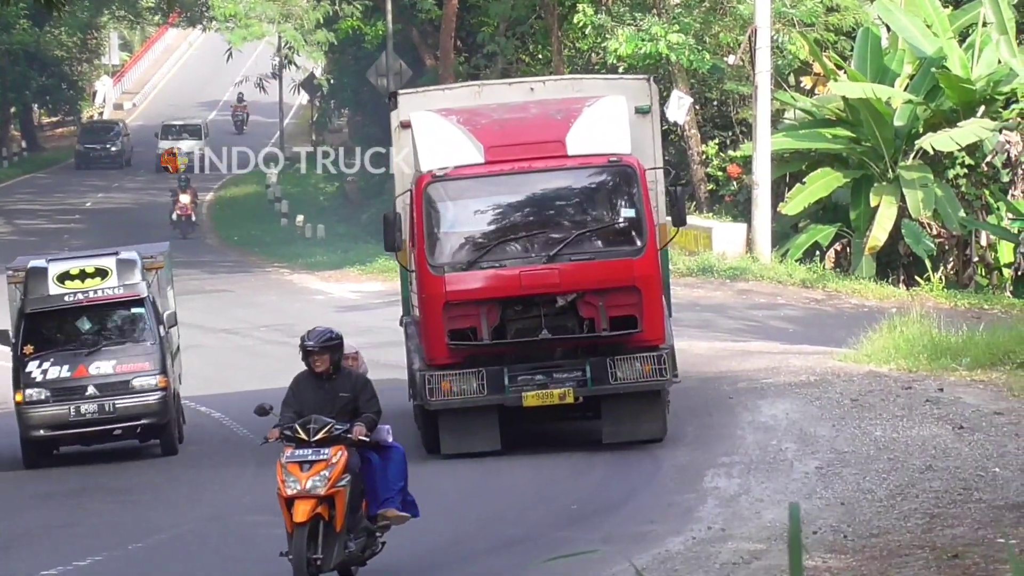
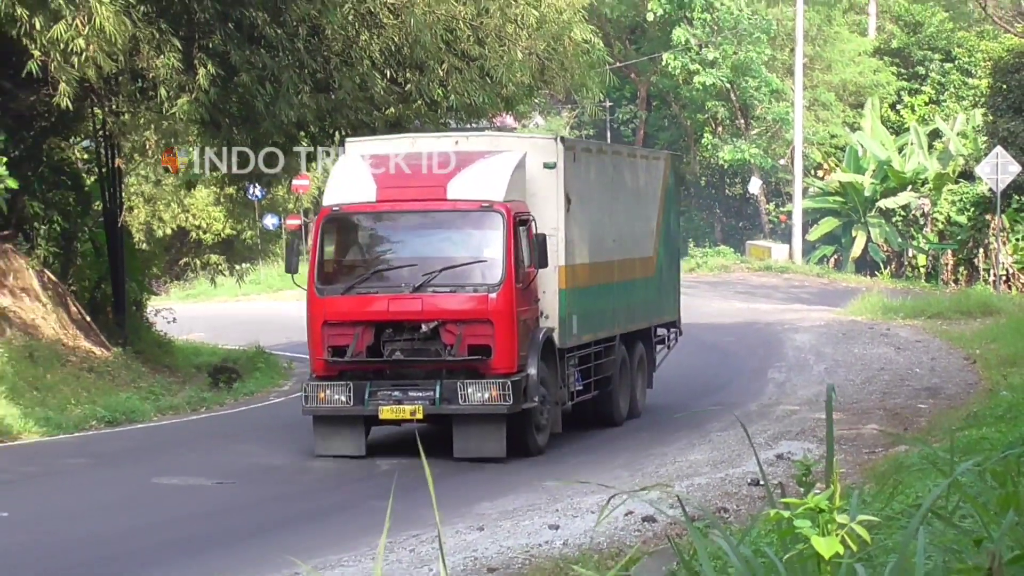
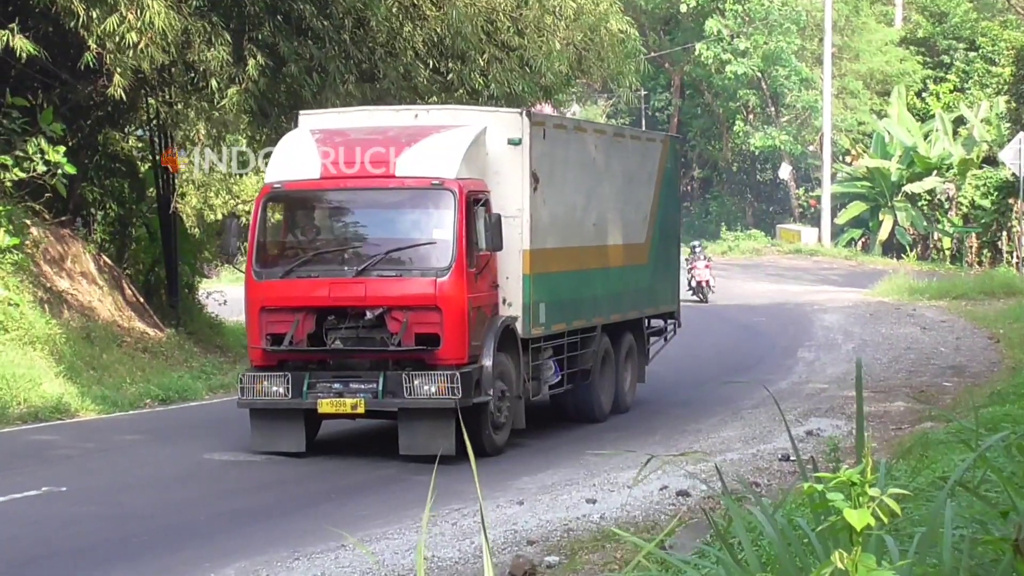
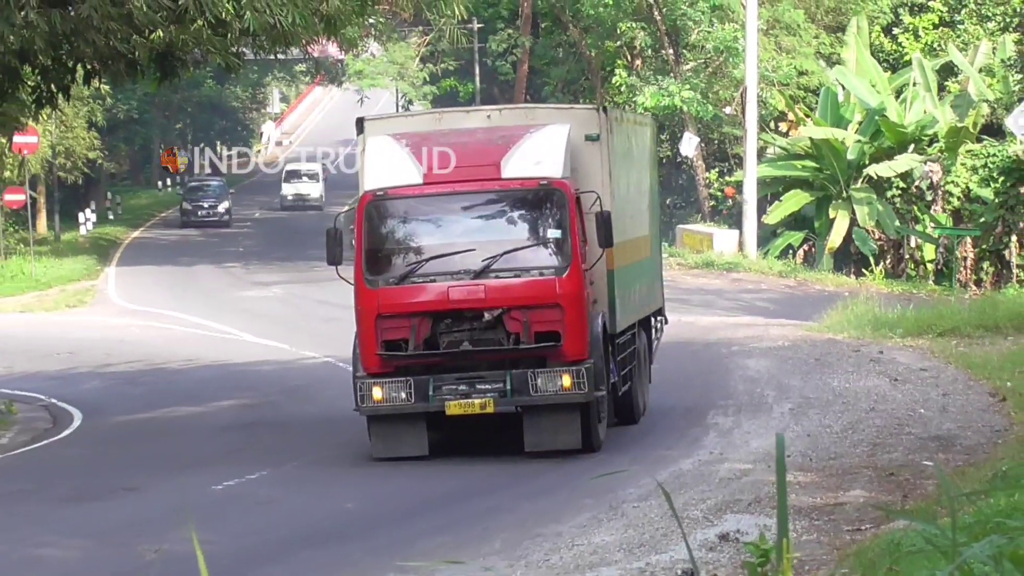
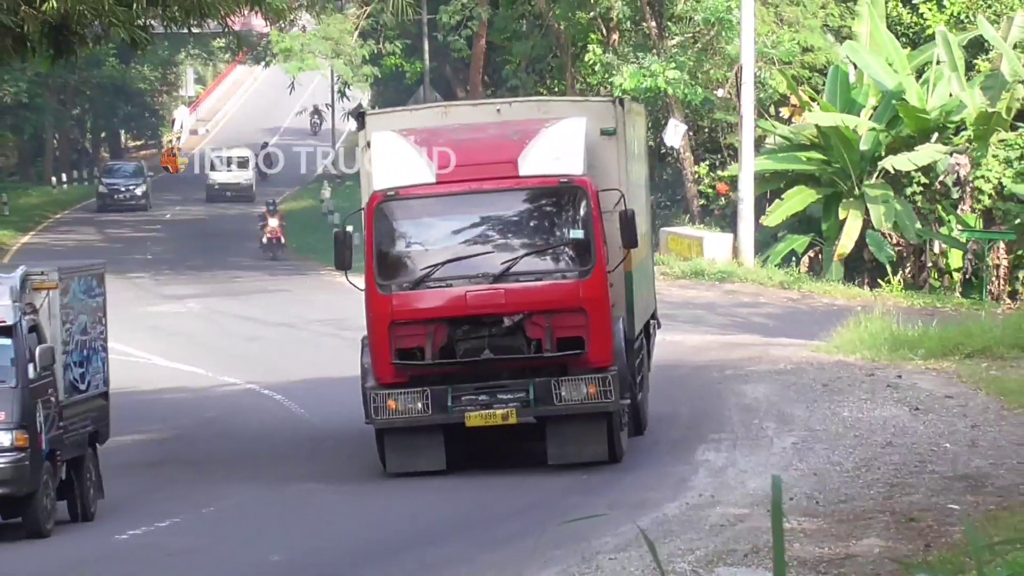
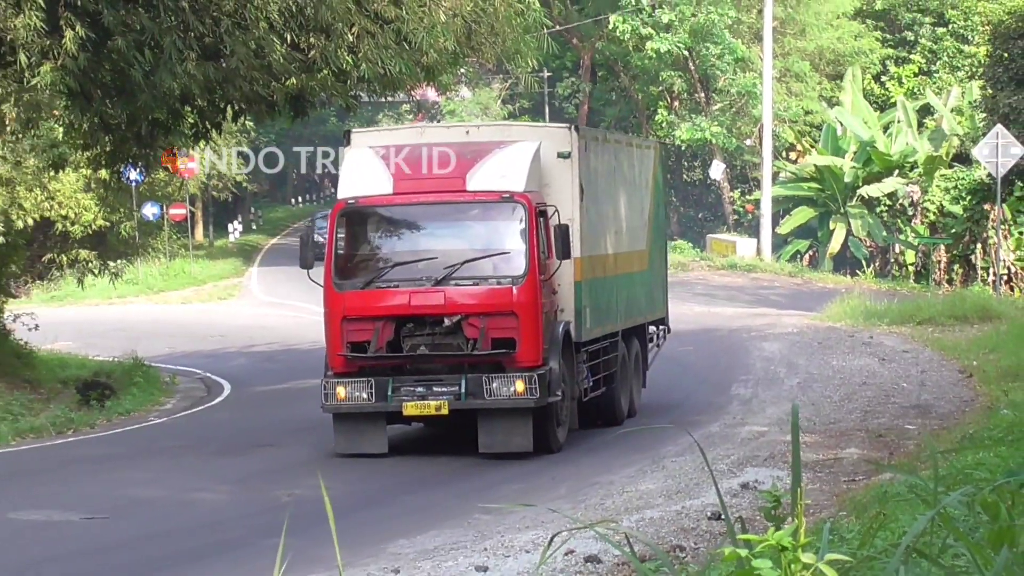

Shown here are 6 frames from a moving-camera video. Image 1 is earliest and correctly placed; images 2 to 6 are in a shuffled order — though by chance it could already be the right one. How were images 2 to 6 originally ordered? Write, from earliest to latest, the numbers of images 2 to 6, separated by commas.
5, 4, 6, 2, 3
